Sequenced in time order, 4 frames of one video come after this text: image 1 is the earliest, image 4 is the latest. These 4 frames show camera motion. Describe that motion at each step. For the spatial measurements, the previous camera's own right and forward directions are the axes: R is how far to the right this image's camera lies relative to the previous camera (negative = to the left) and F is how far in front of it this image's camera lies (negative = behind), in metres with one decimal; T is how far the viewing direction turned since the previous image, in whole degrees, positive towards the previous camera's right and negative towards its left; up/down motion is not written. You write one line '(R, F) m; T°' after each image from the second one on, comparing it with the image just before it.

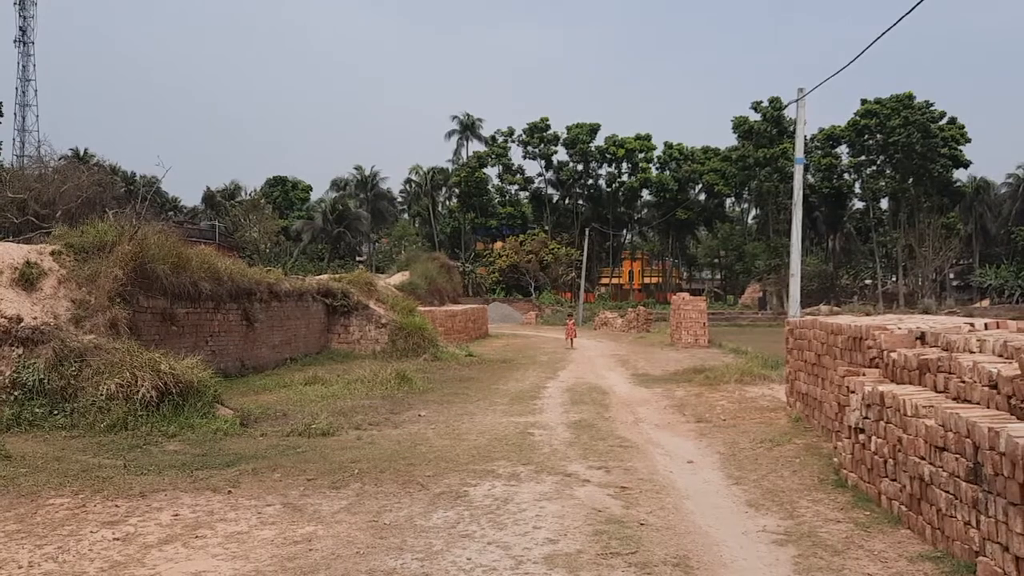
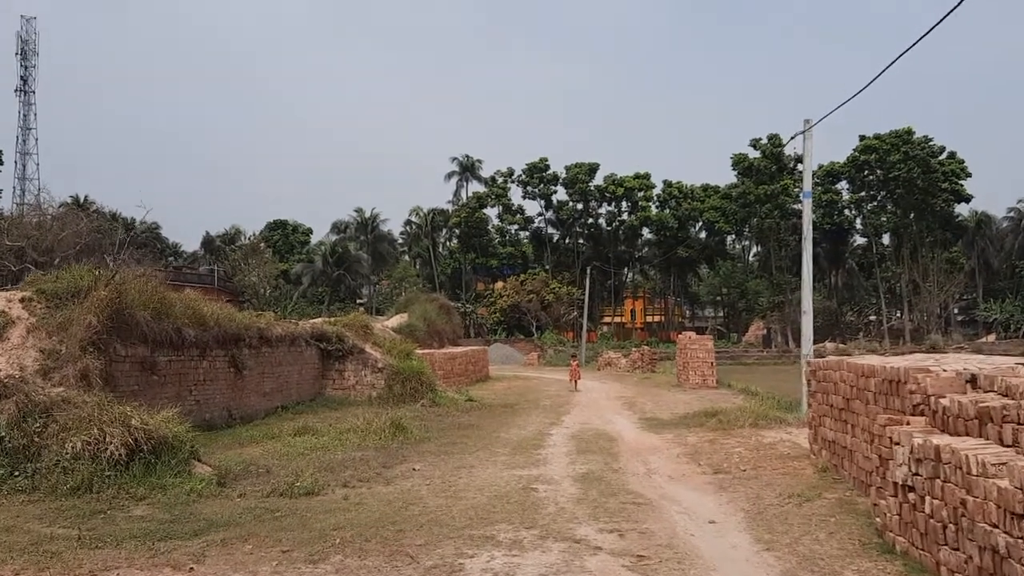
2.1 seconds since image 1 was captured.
(0.0, +0.7) m; 0°
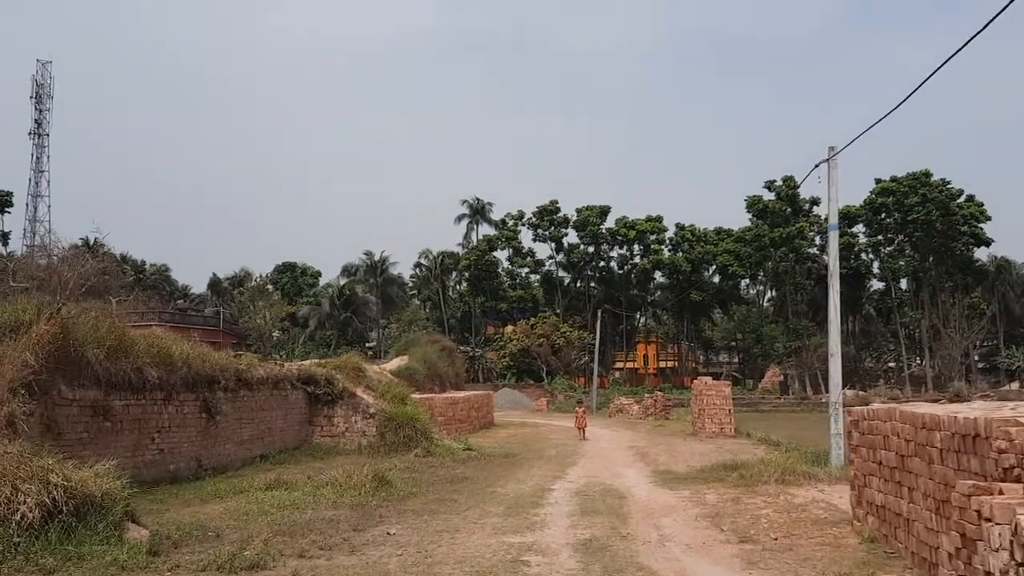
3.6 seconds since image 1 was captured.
(+0.3, +1.3) m; -1°
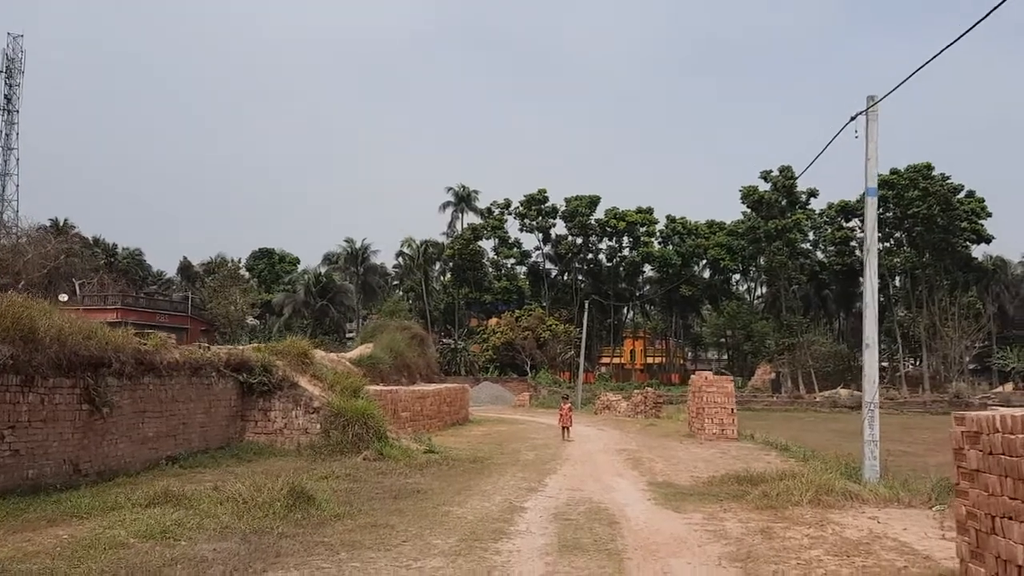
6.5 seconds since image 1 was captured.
(+0.3, +2.9) m; +1°
